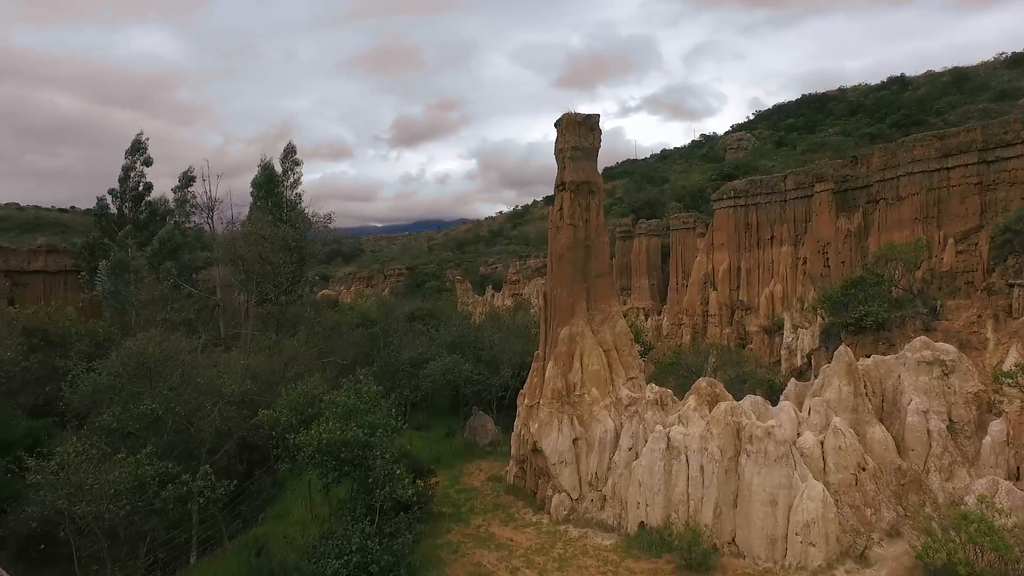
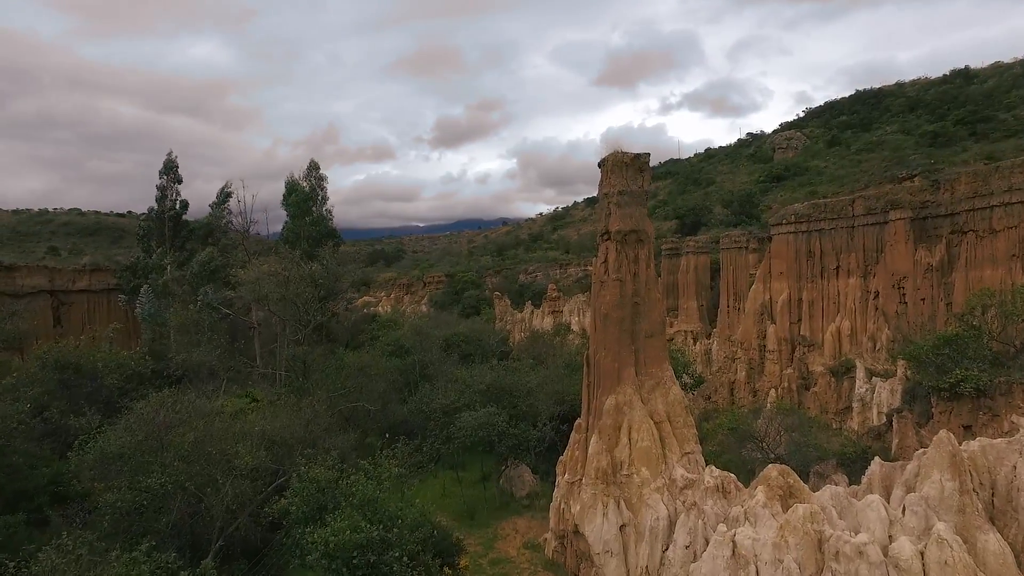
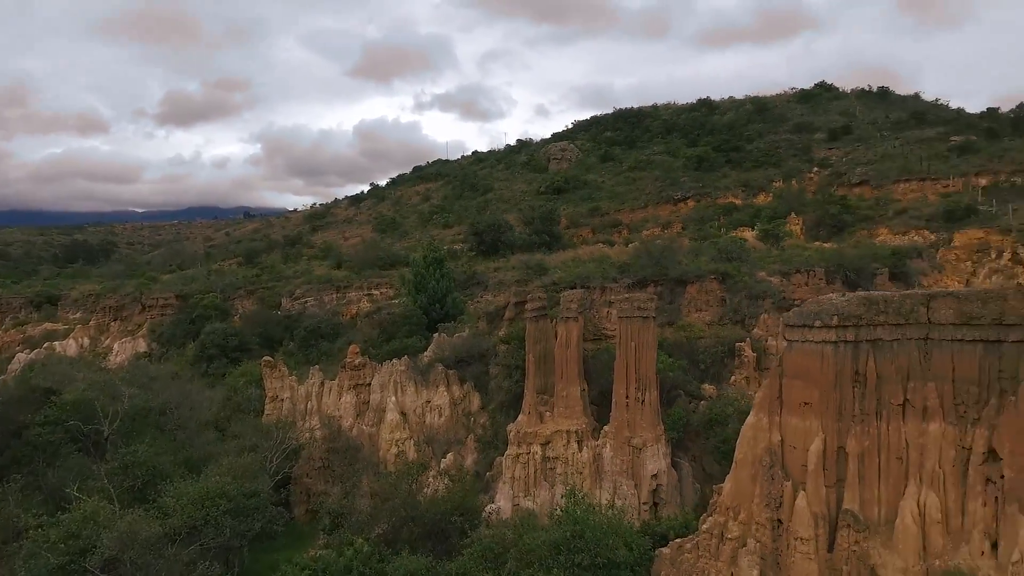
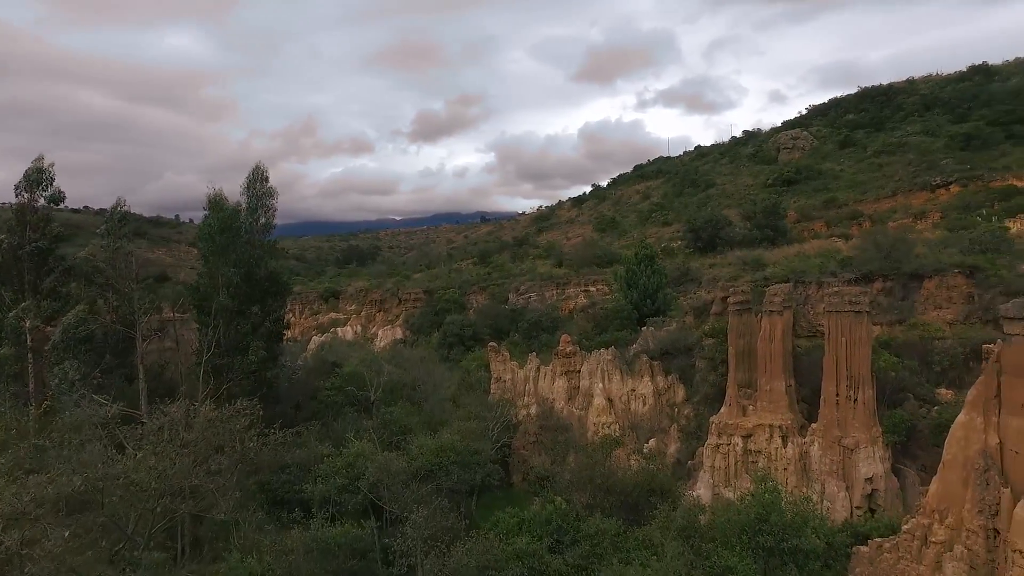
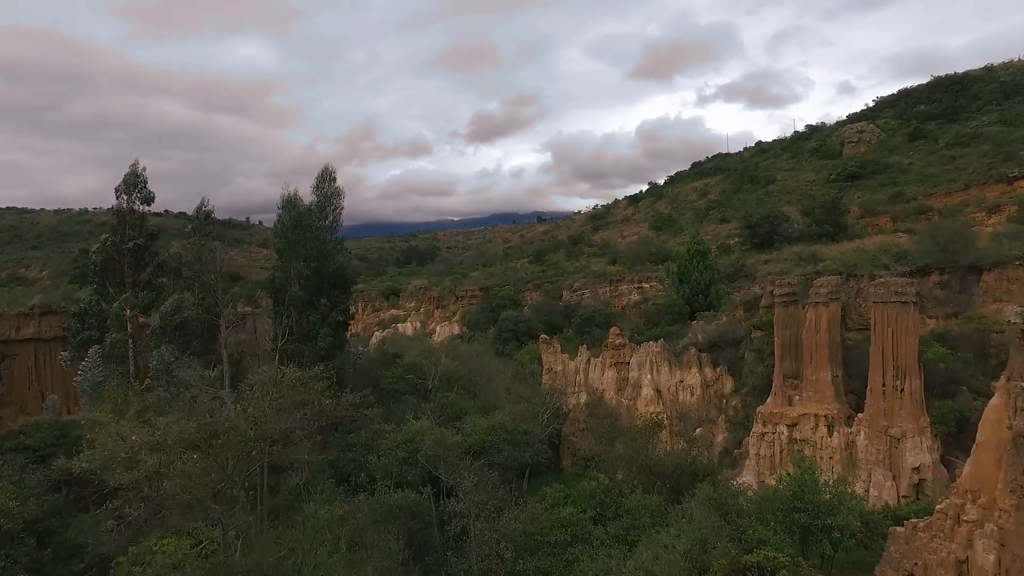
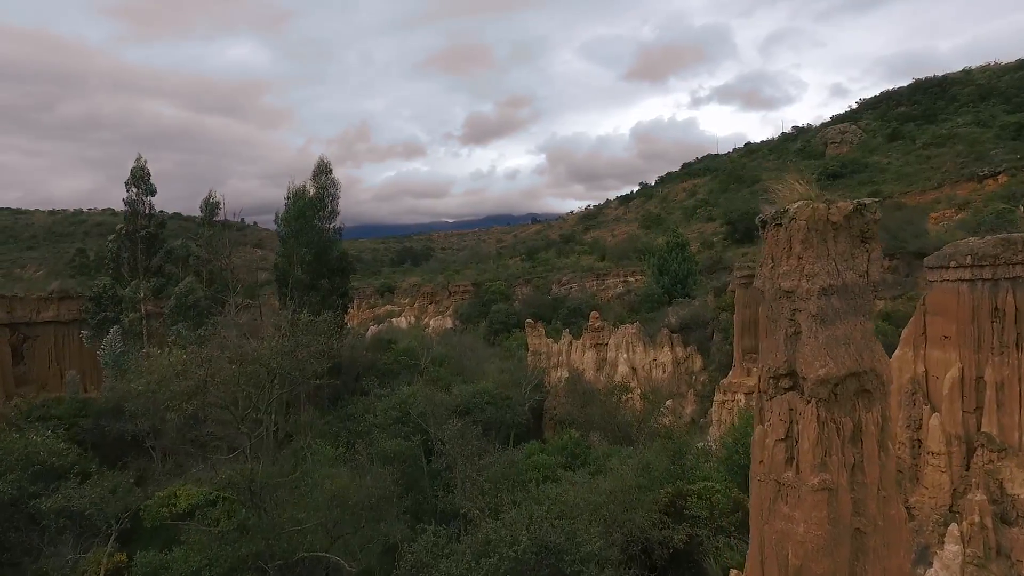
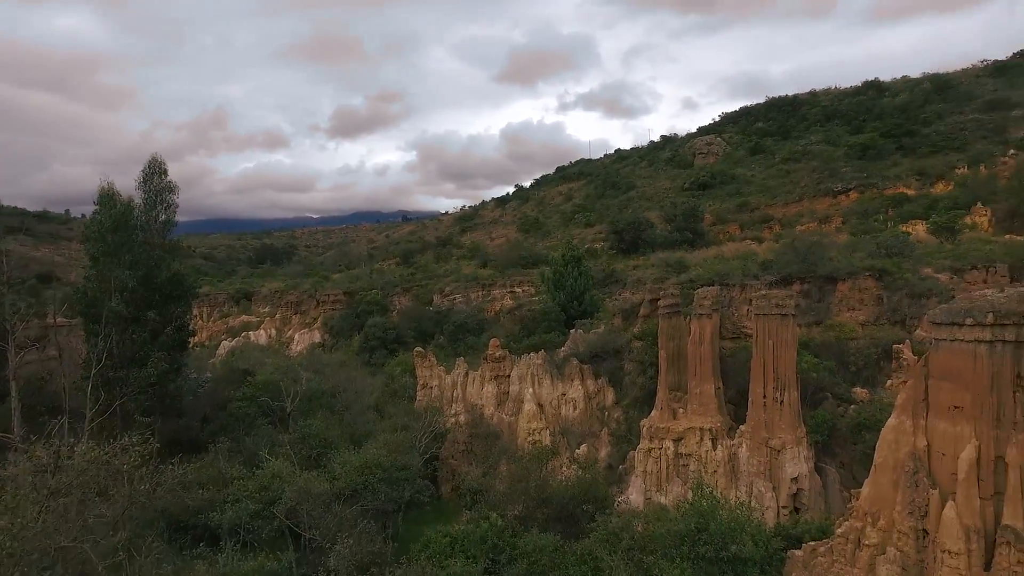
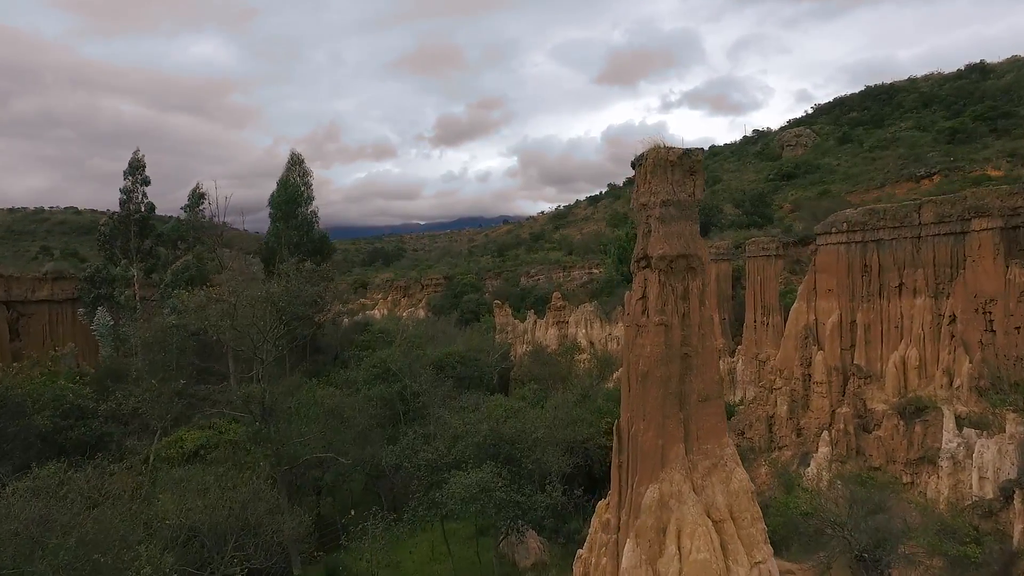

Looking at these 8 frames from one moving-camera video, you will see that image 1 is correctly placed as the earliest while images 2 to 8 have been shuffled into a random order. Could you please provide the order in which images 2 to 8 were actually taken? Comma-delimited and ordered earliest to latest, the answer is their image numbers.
2, 8, 6, 5, 4, 7, 3
